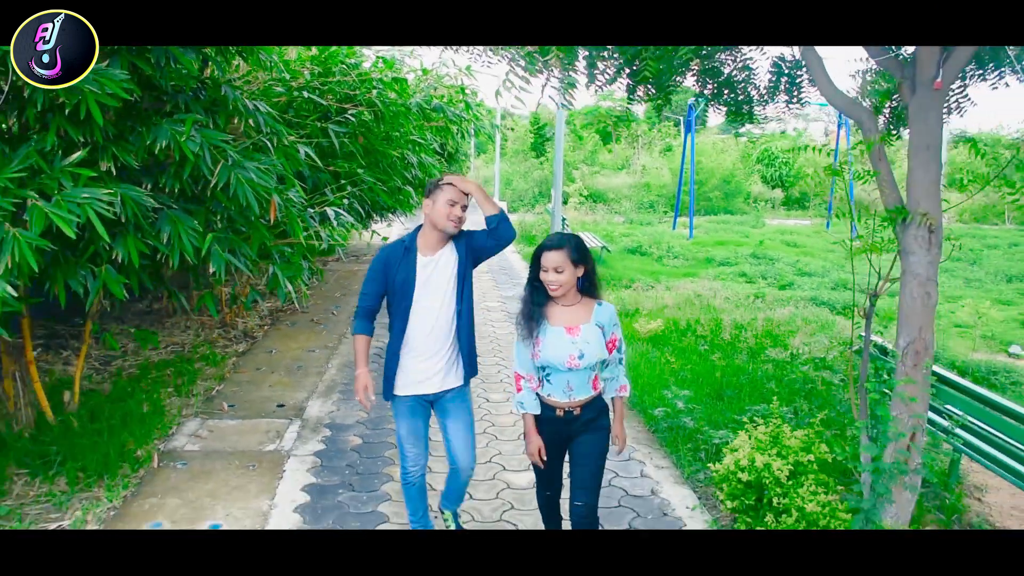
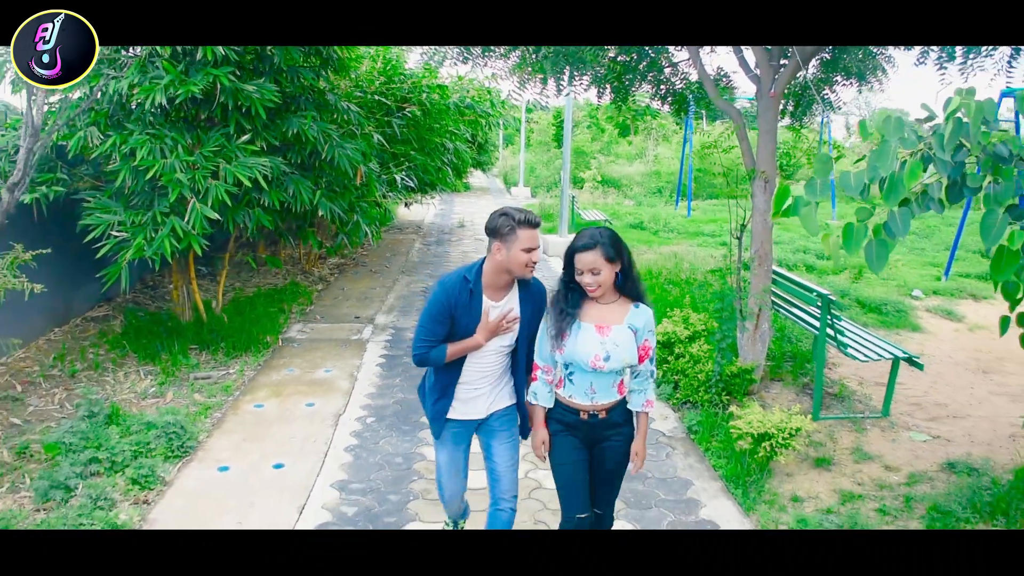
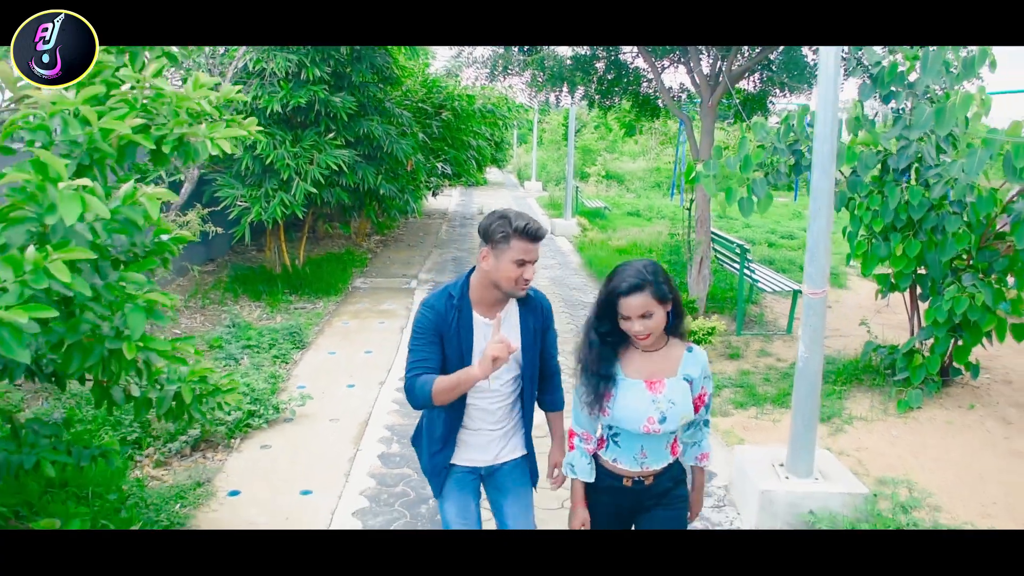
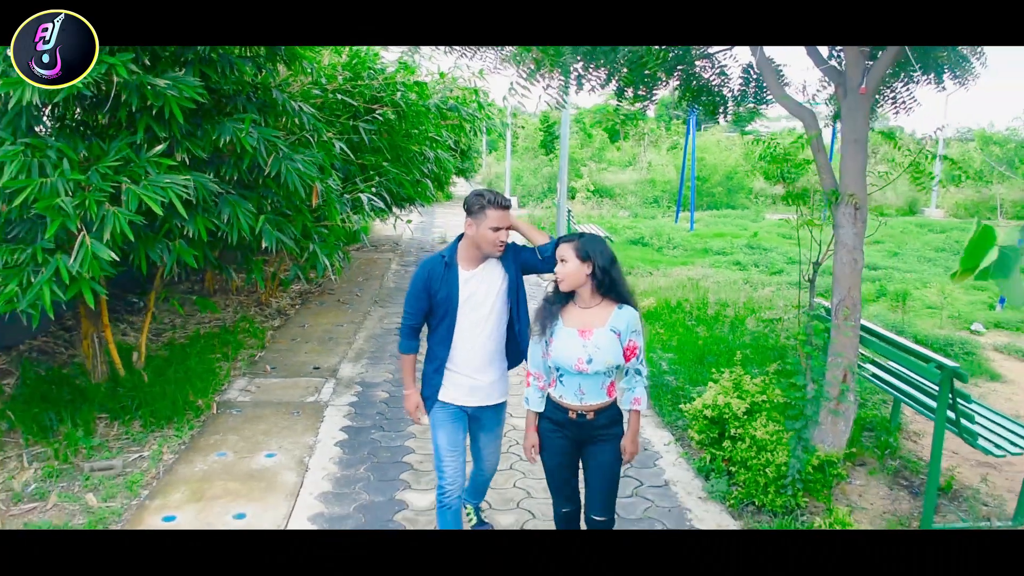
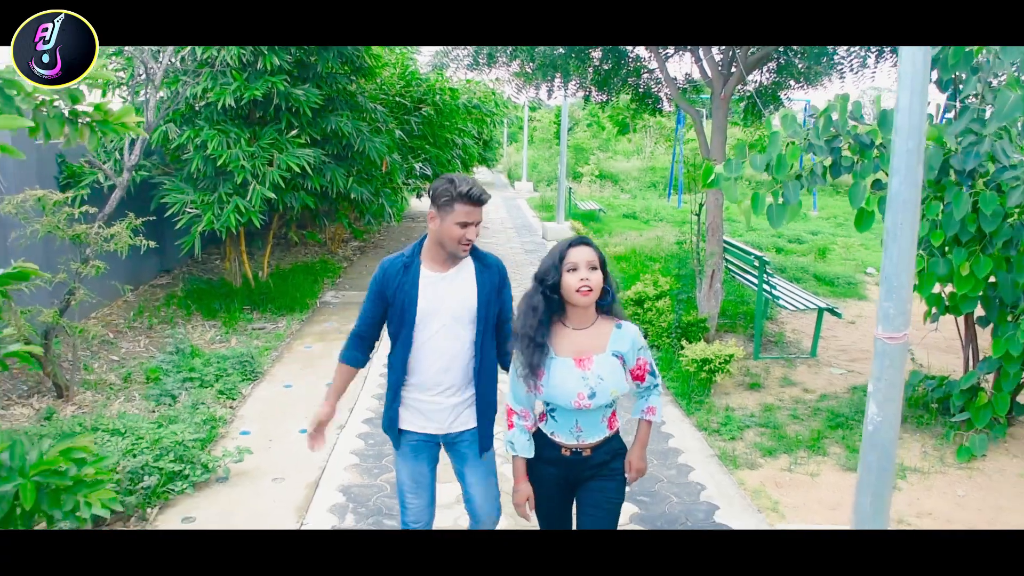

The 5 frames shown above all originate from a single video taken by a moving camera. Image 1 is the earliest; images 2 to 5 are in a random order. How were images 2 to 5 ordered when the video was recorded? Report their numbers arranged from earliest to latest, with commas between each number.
4, 2, 5, 3
